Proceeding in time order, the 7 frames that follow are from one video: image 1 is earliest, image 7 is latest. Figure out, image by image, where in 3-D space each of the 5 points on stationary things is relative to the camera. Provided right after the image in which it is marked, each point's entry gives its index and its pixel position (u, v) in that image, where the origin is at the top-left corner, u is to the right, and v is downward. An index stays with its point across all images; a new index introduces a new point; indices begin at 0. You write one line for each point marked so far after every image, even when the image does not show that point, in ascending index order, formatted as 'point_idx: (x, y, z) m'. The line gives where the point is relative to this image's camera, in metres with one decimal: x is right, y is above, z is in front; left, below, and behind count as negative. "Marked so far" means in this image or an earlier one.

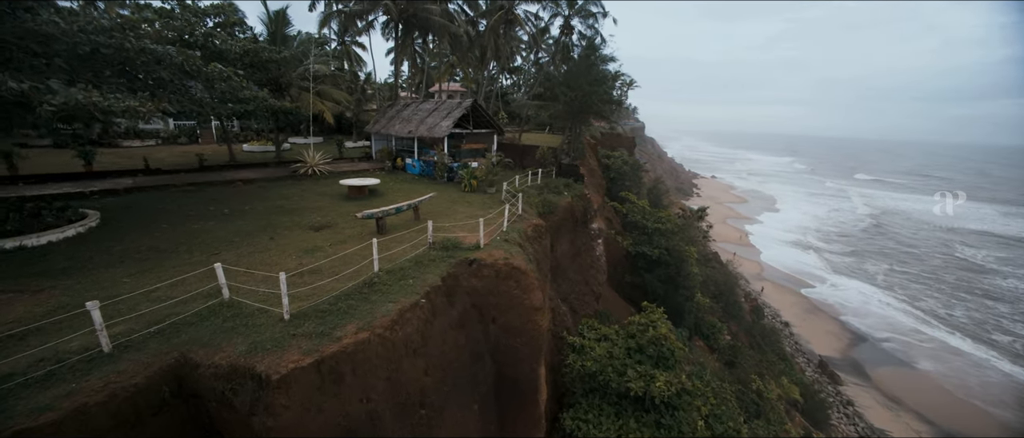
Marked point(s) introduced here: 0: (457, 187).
0: (-2.2, +1.3, +16.6) m
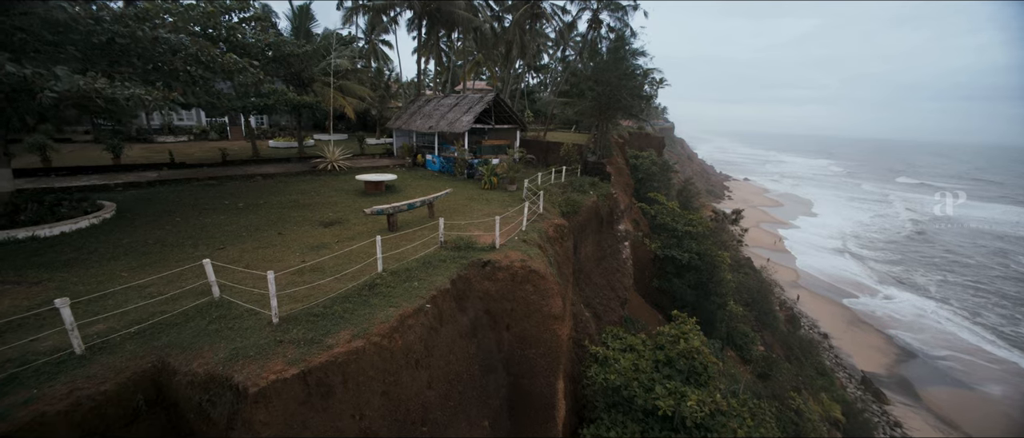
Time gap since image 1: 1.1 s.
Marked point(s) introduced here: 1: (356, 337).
0: (-1.3, +1.4, +16.0) m
1: (-2.0, -1.5, +5.2) m
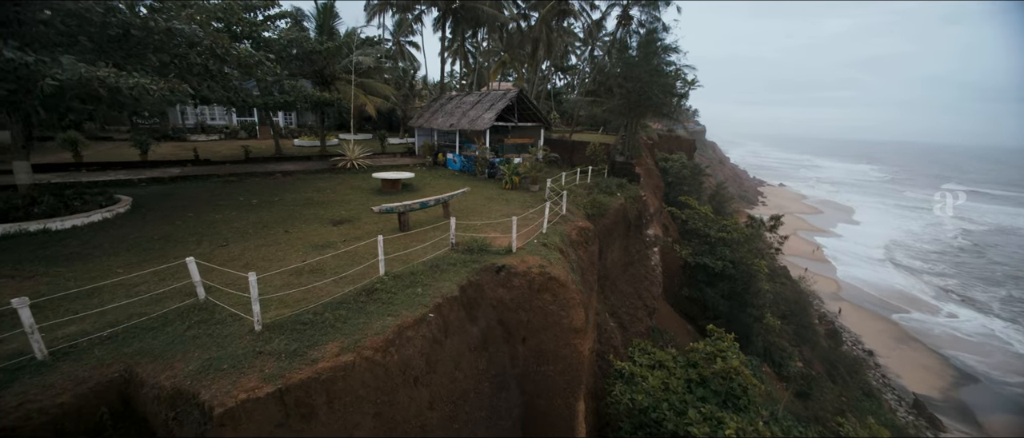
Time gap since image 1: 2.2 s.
0: (-0.5, +1.3, +15.3) m
1: (-1.9, -1.5, +4.6) m
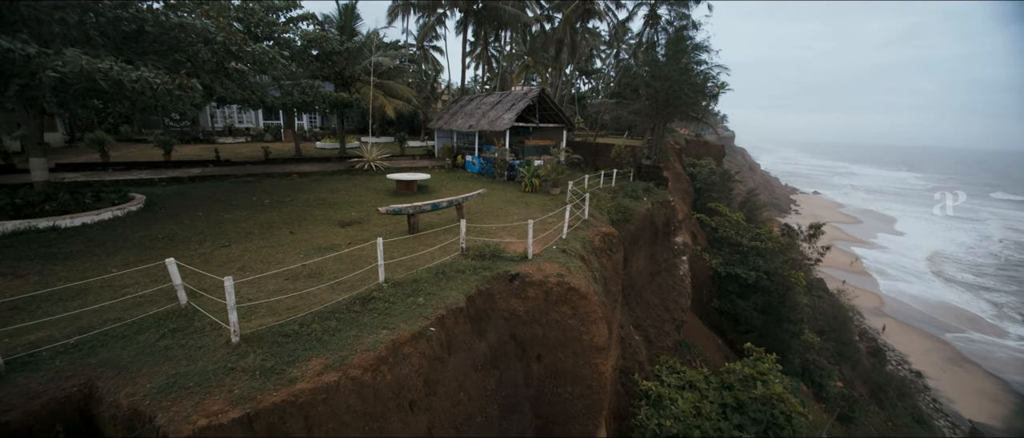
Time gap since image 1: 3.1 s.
0: (+0.2, +1.2, +14.6) m
1: (-1.8, -1.5, +4.0) m
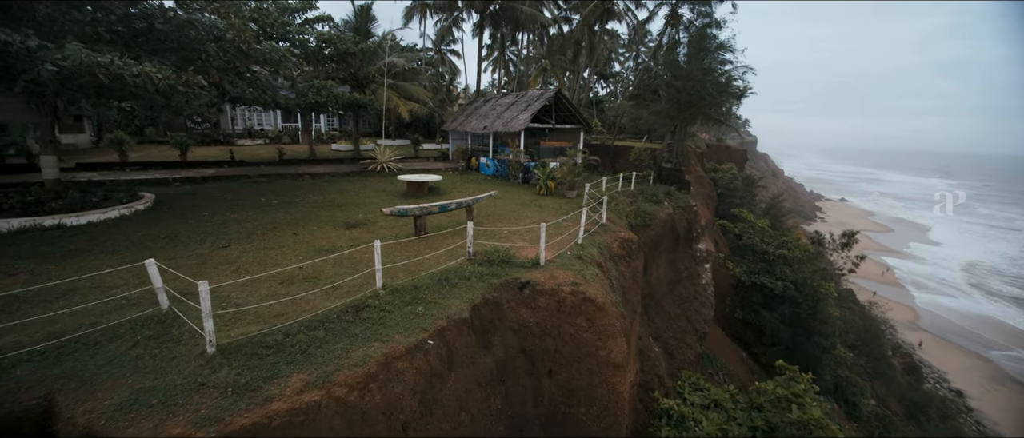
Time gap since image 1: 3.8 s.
0: (+0.7, +1.0, +14.1) m
1: (-1.7, -1.5, +3.5) m
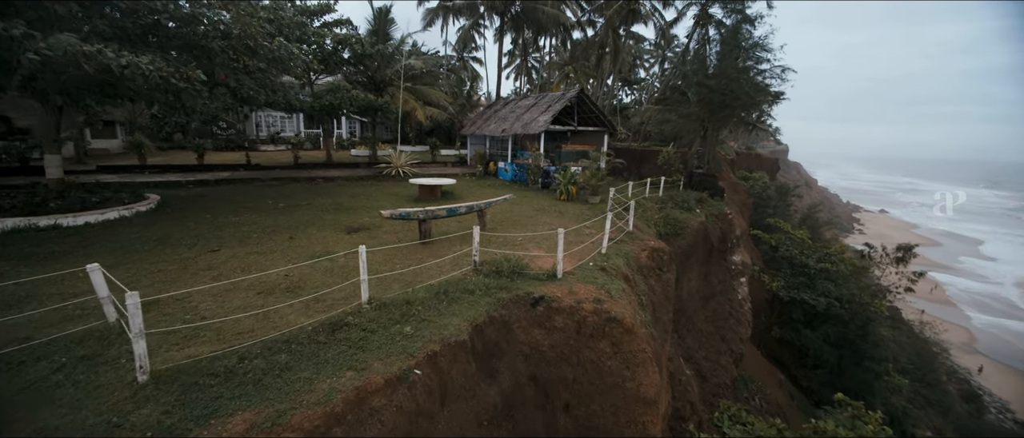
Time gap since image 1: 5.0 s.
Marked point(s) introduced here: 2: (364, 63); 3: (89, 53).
0: (+1.3, +0.8, +13.3) m
1: (-1.7, -1.4, +2.8) m
2: (-6.4, +6.8, +17.8) m
3: (-6.6, +2.6, +6.4) m
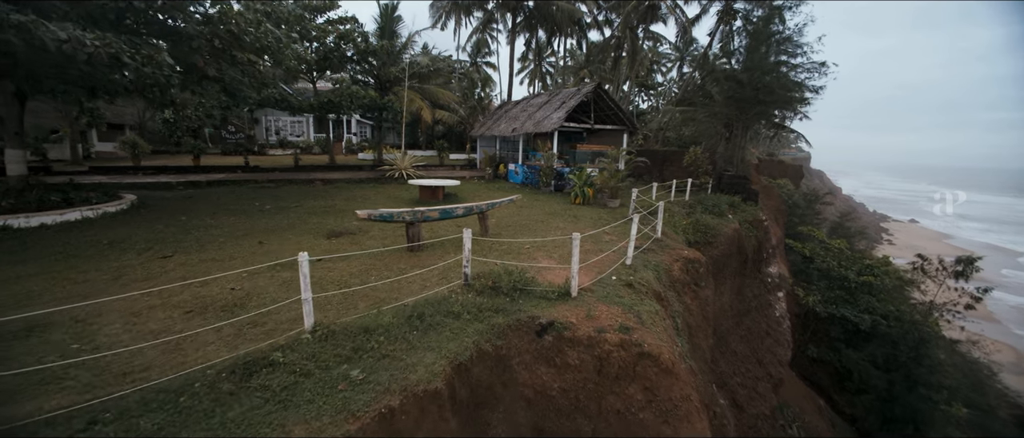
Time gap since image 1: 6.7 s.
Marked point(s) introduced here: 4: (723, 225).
0: (+1.6, +0.6, +12.0) m
1: (-1.8, -1.4, +1.6) m
2: (-6.0, +6.6, +17.0) m
3: (-6.5, +2.6, +5.5) m
4: (+5.4, -0.2, +10.4) m
